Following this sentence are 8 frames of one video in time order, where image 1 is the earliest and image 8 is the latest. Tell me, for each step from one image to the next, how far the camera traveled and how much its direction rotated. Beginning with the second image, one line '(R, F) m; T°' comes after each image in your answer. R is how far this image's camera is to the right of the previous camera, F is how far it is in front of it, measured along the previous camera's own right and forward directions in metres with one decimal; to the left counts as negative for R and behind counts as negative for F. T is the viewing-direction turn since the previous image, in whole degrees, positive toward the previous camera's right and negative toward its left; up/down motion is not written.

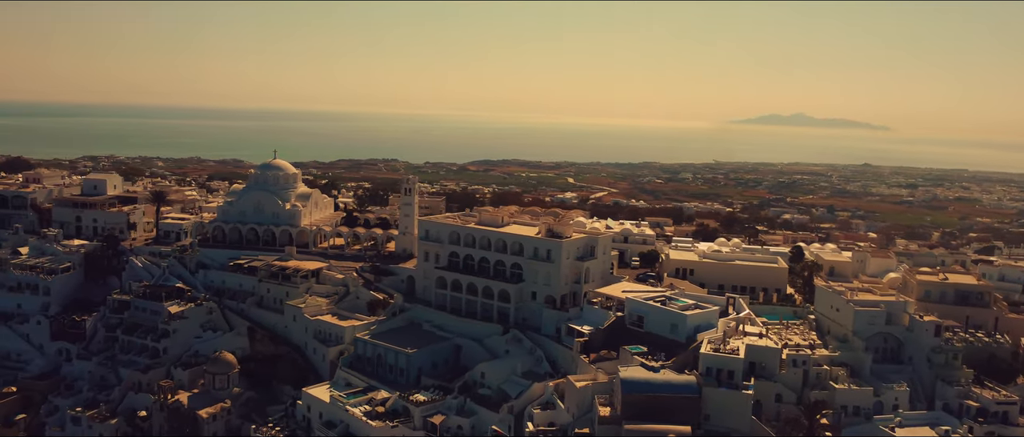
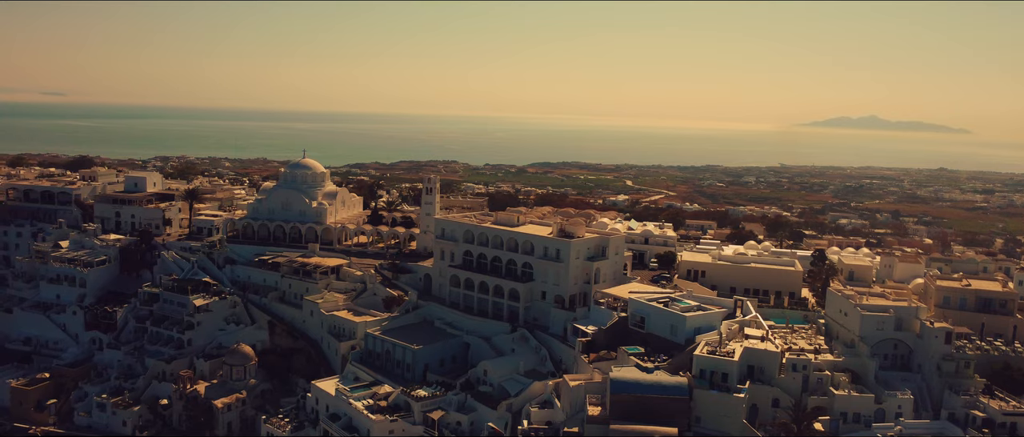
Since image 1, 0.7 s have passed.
(+2.0, 0.0) m; -4°
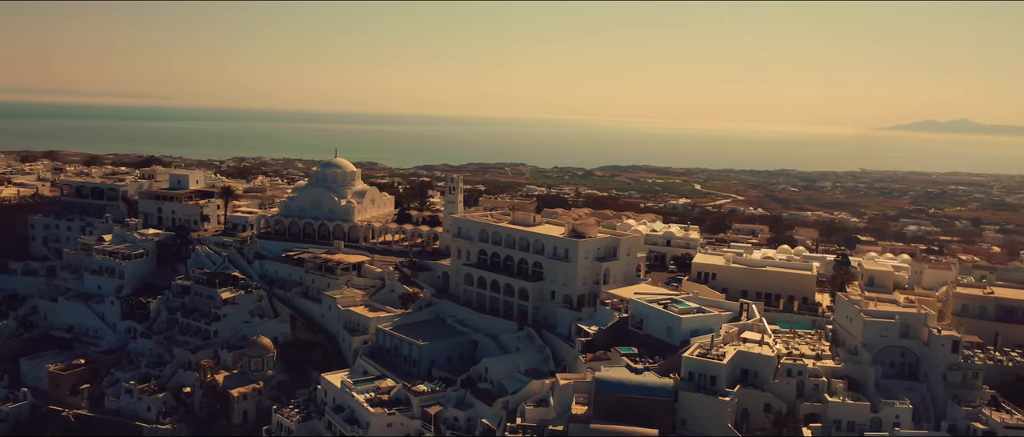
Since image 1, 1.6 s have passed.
(+2.3, 0.0) m; -5°
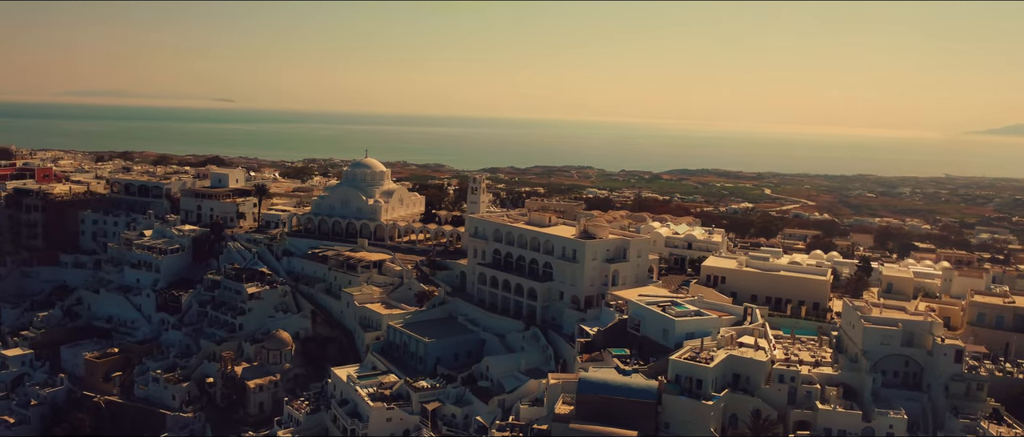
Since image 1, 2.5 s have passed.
(+2.3, -0.1) m; -5°
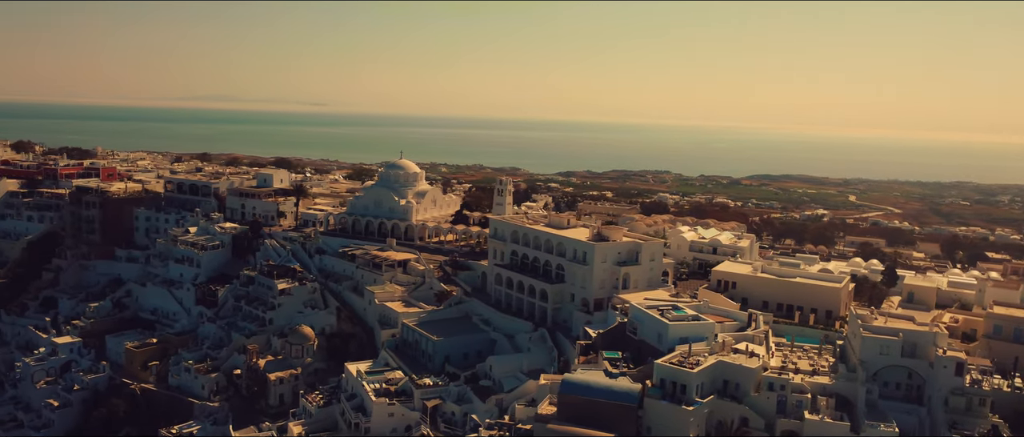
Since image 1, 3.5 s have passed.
(+2.6, -0.1) m; -5°
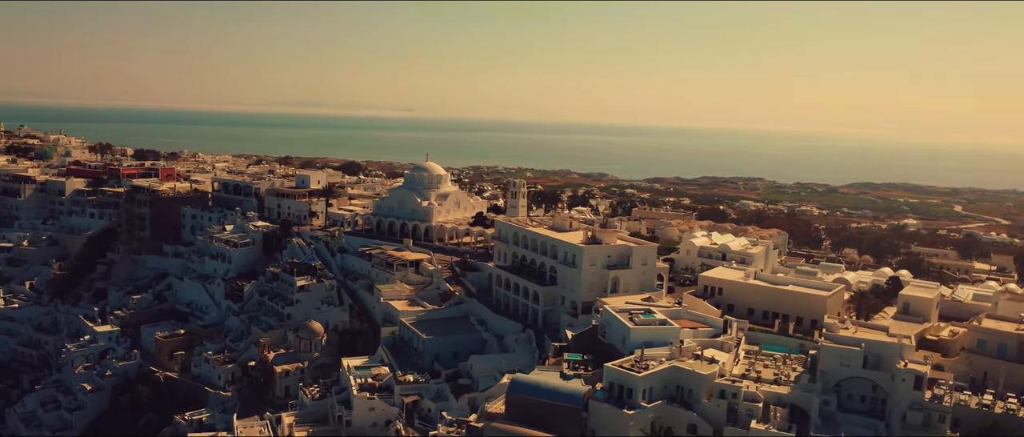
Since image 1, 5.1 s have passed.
(+3.9, -0.1) m; -6°
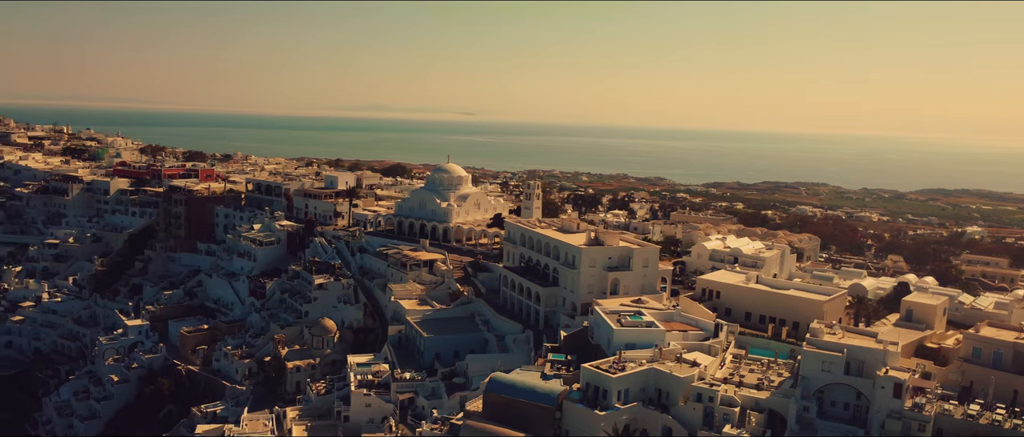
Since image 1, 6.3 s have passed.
(+2.3, -0.1) m; -4°
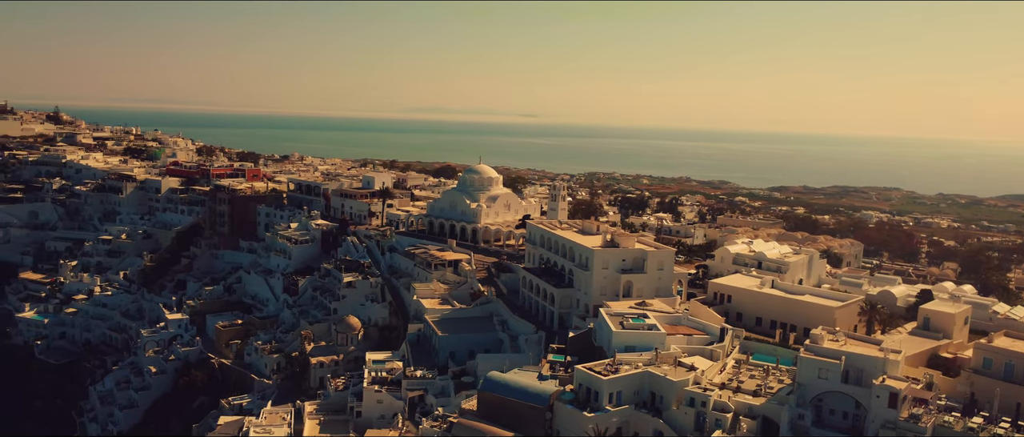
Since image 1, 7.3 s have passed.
(+1.9, -0.1) m; -4°
